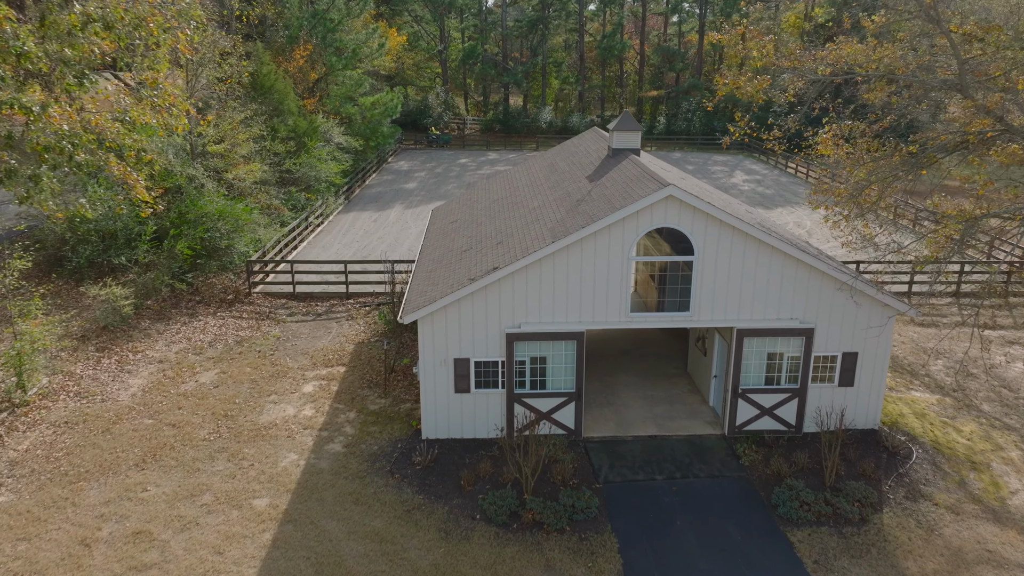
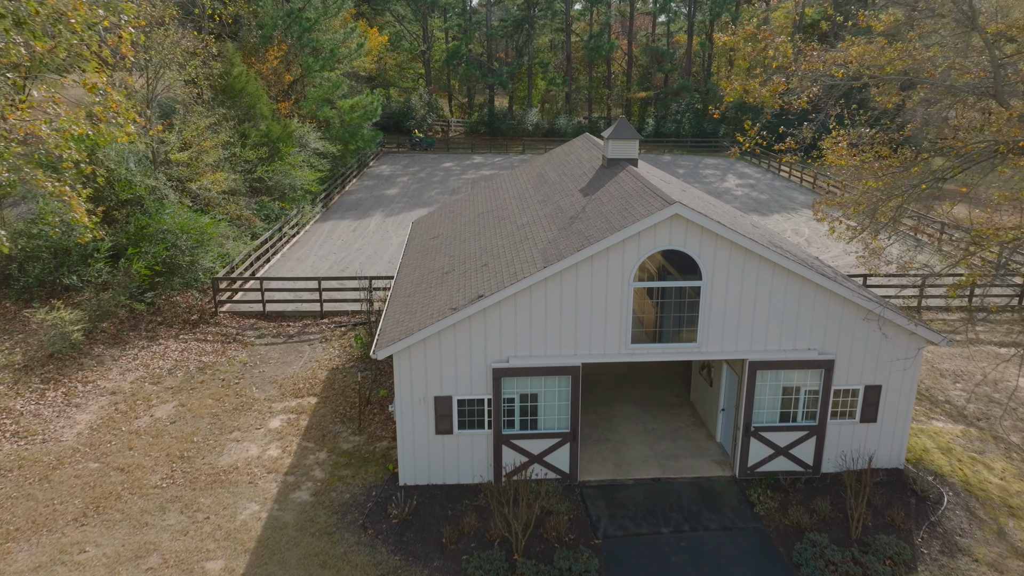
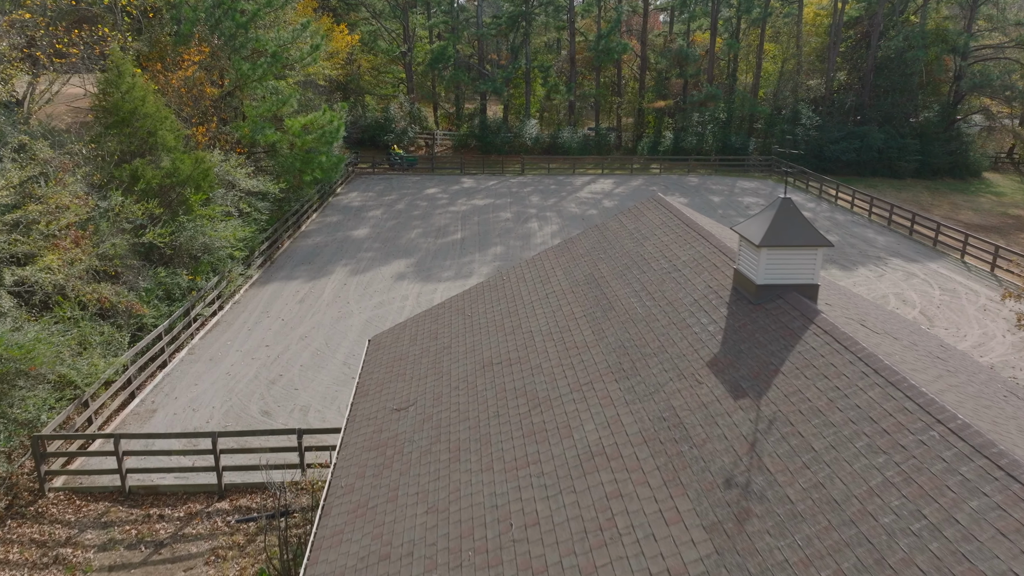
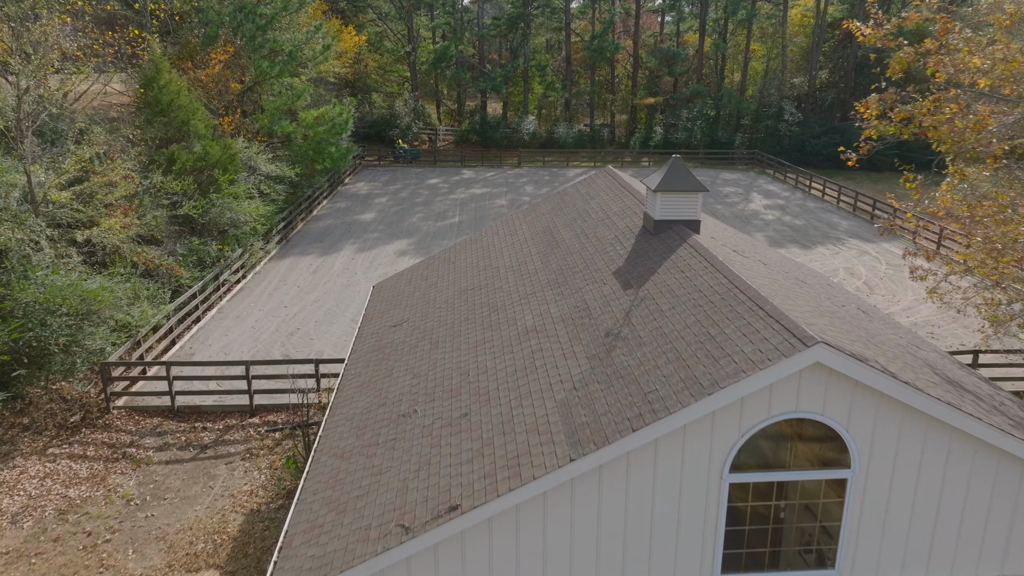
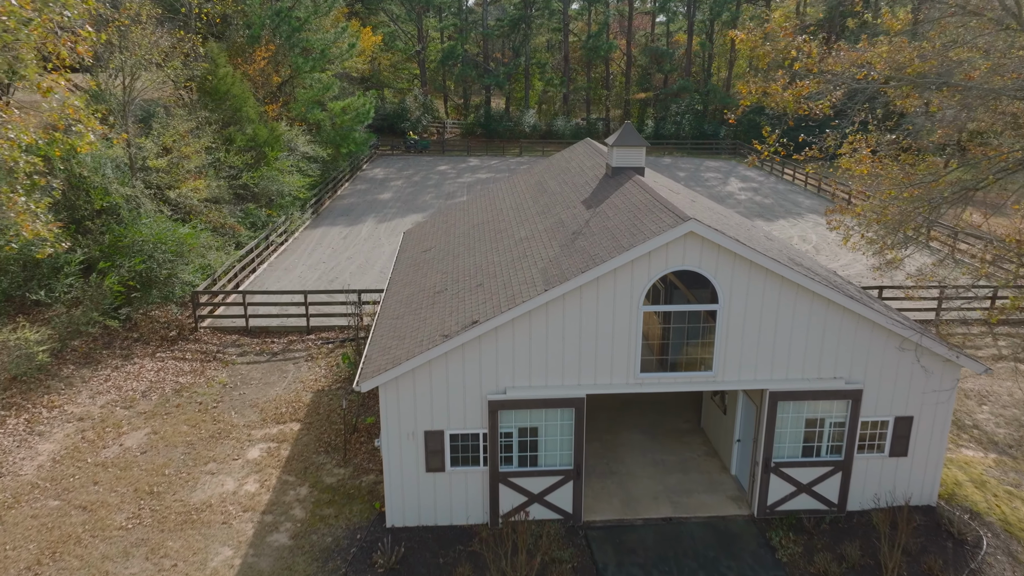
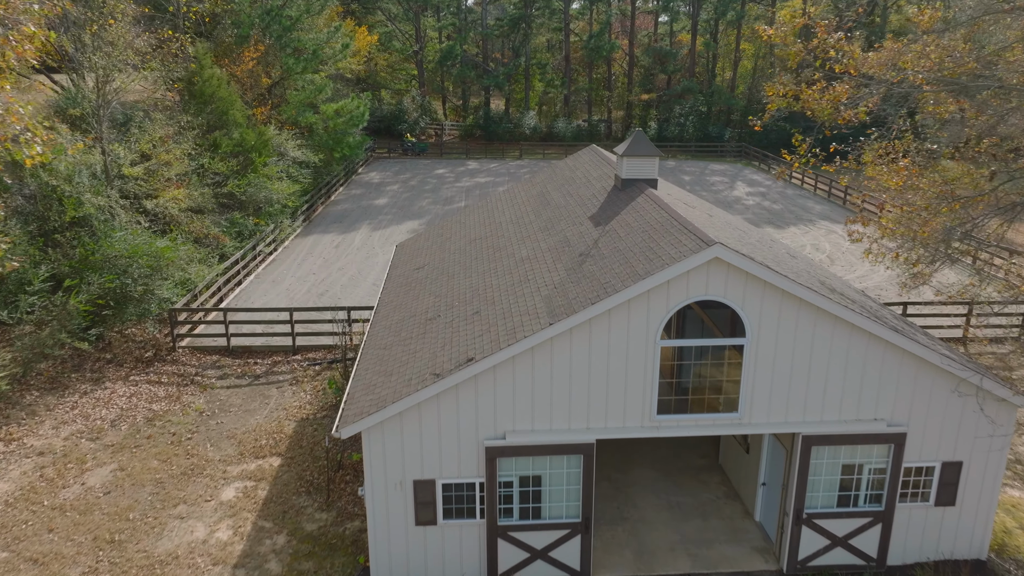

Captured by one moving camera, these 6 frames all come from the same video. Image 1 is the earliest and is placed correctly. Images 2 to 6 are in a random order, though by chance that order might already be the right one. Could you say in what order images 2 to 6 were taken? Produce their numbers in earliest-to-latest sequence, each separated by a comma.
2, 5, 6, 4, 3
